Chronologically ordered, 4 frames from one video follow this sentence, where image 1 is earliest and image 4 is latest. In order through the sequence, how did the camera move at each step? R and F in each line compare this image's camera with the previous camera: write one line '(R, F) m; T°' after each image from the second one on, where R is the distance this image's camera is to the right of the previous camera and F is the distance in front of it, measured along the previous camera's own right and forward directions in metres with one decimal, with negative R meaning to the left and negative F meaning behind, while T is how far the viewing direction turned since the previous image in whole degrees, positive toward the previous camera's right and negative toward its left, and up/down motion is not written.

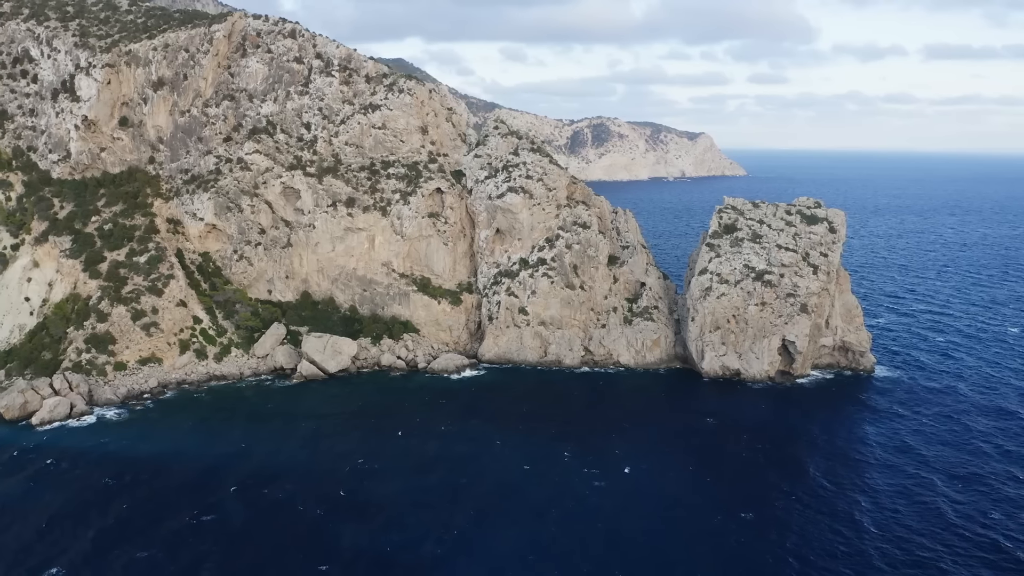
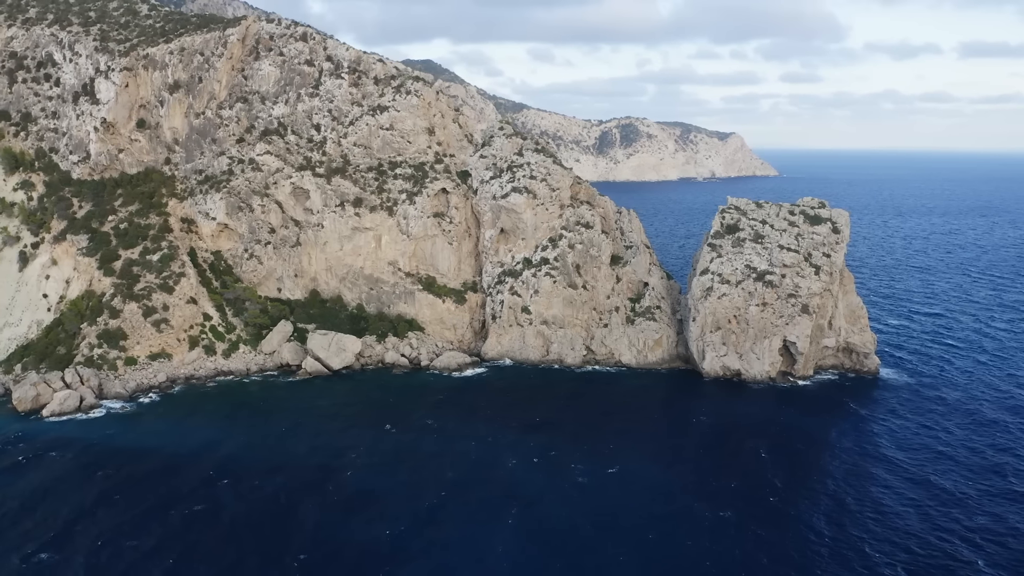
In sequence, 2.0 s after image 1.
(+1.5, -0.5) m; -2°
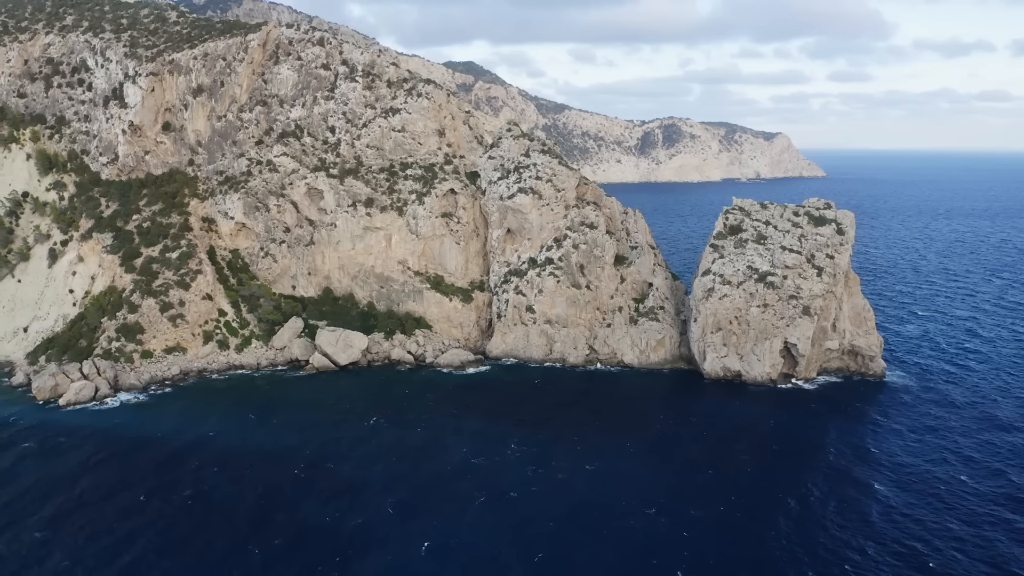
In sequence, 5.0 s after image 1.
(+2.3, -0.8) m; -3°
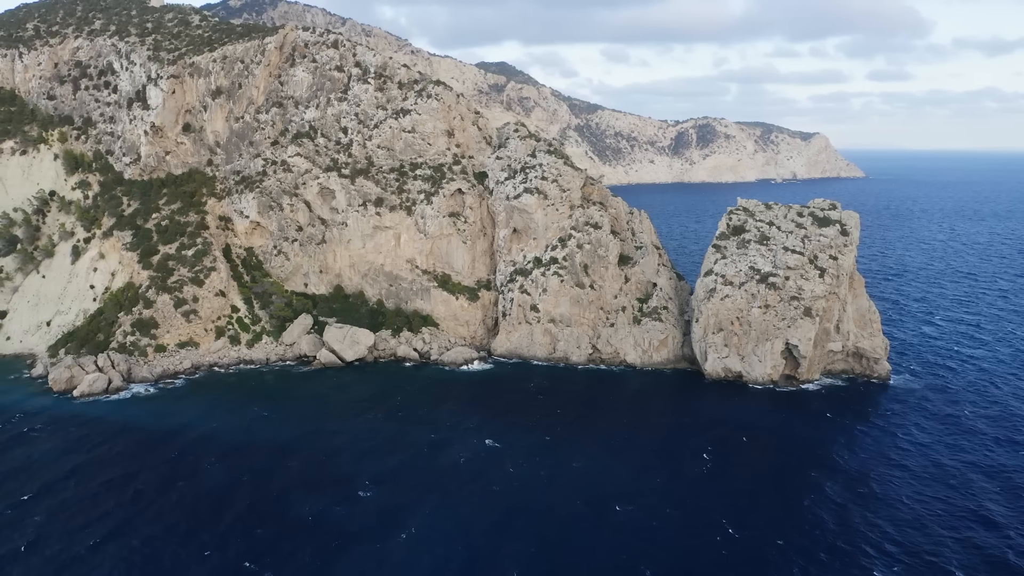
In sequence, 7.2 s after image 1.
(+1.8, -0.6) m; -2°
